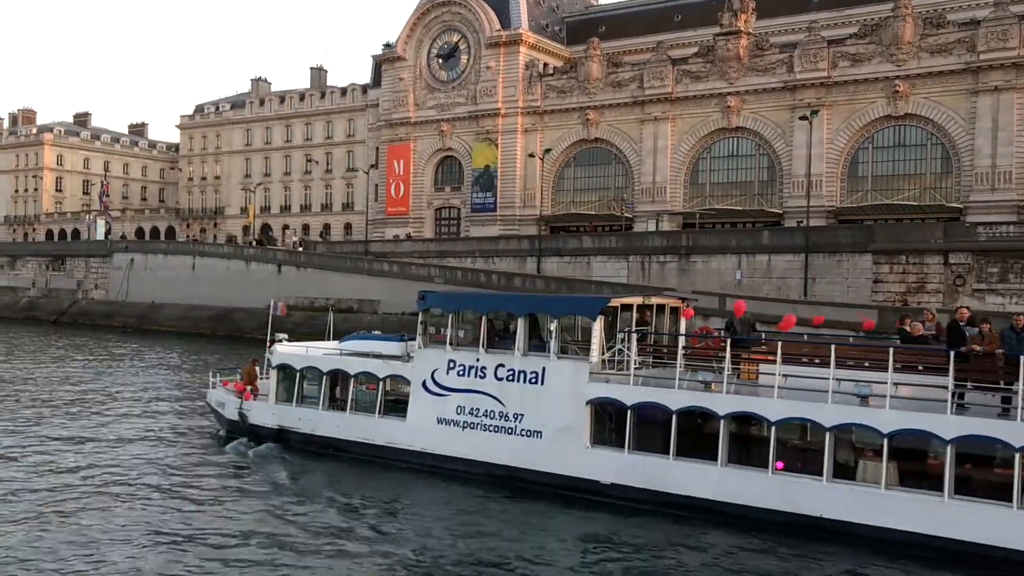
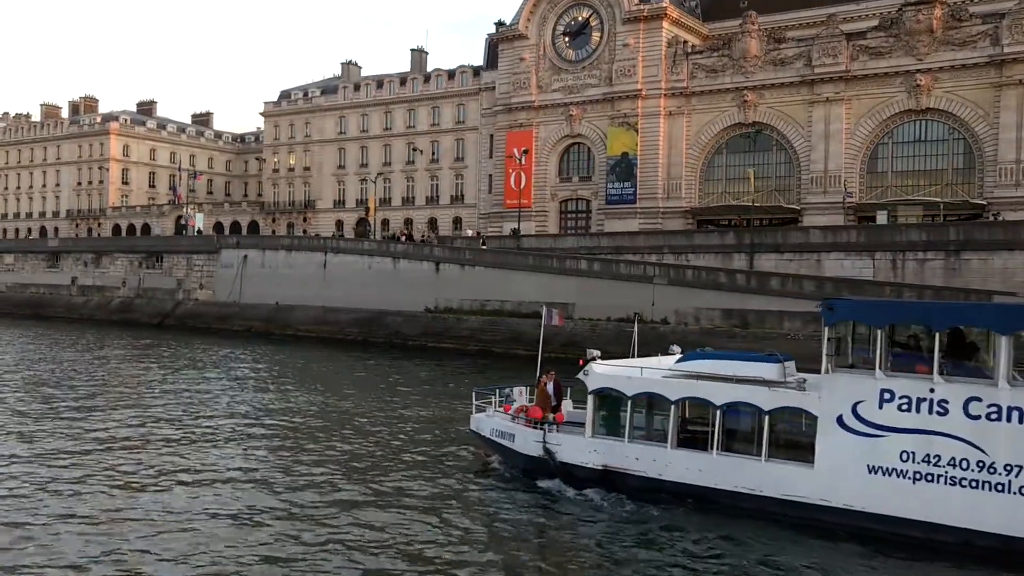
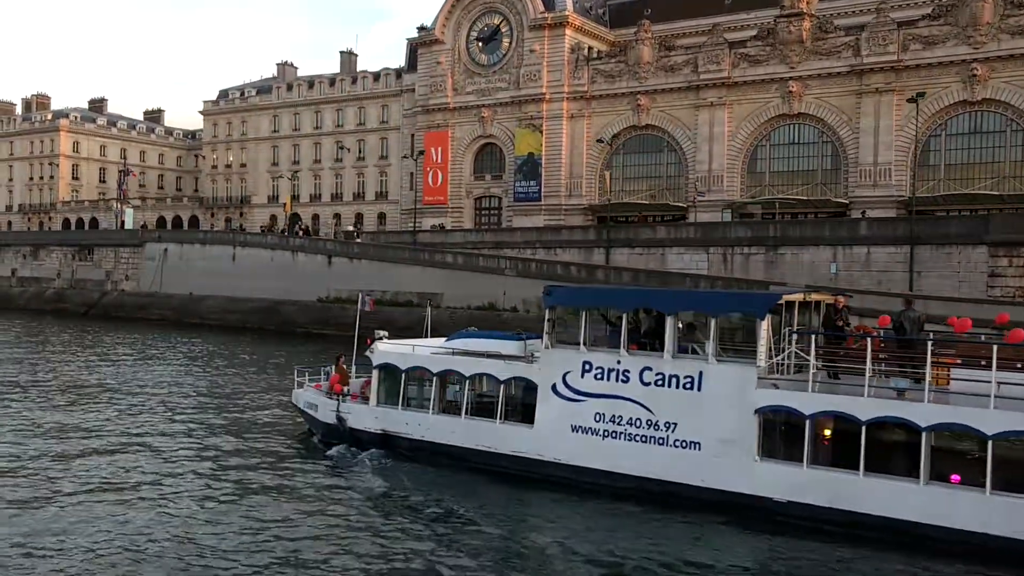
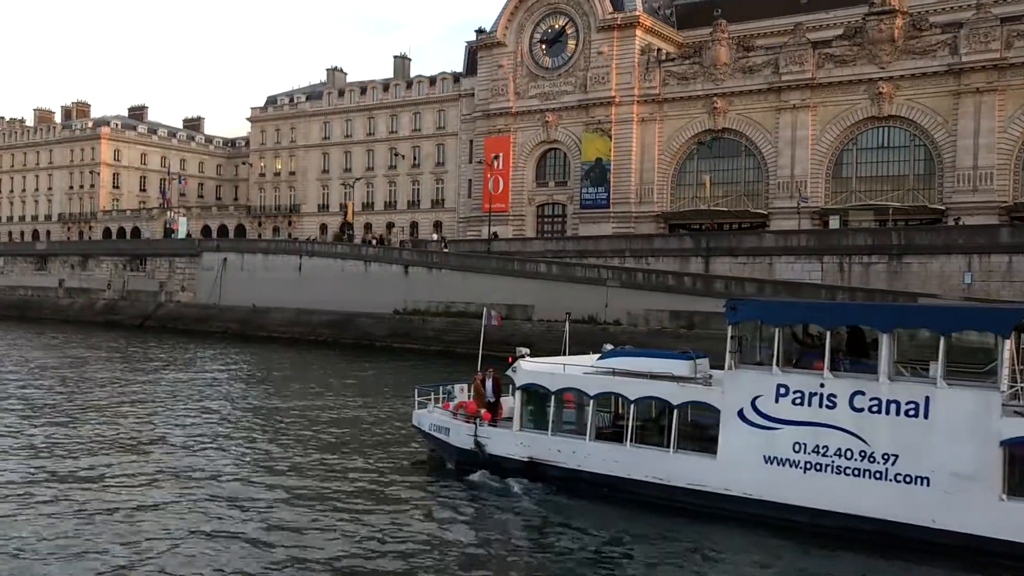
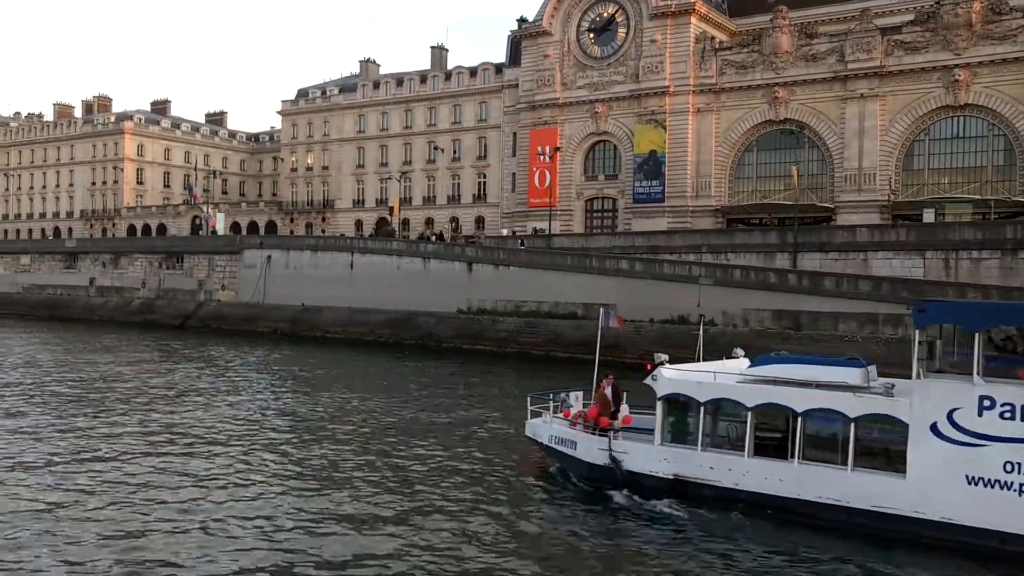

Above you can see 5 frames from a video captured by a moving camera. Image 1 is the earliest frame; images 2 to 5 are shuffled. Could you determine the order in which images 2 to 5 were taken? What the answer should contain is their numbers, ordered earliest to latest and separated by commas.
3, 4, 2, 5
